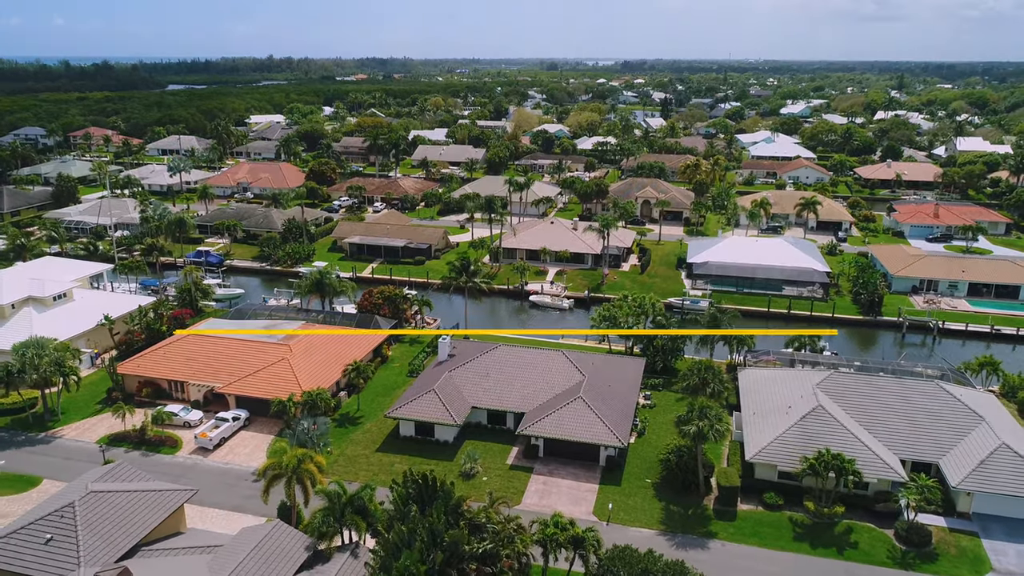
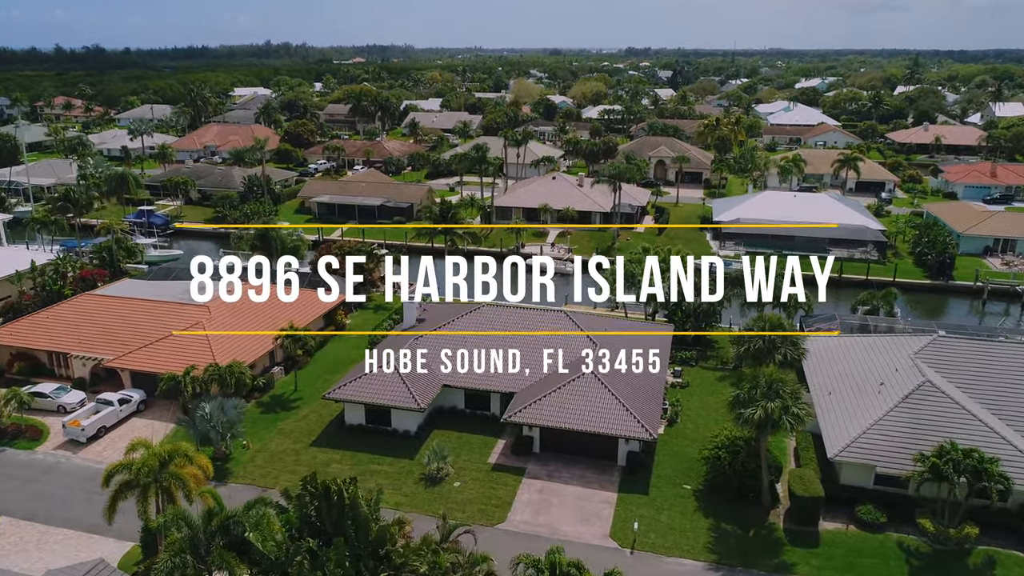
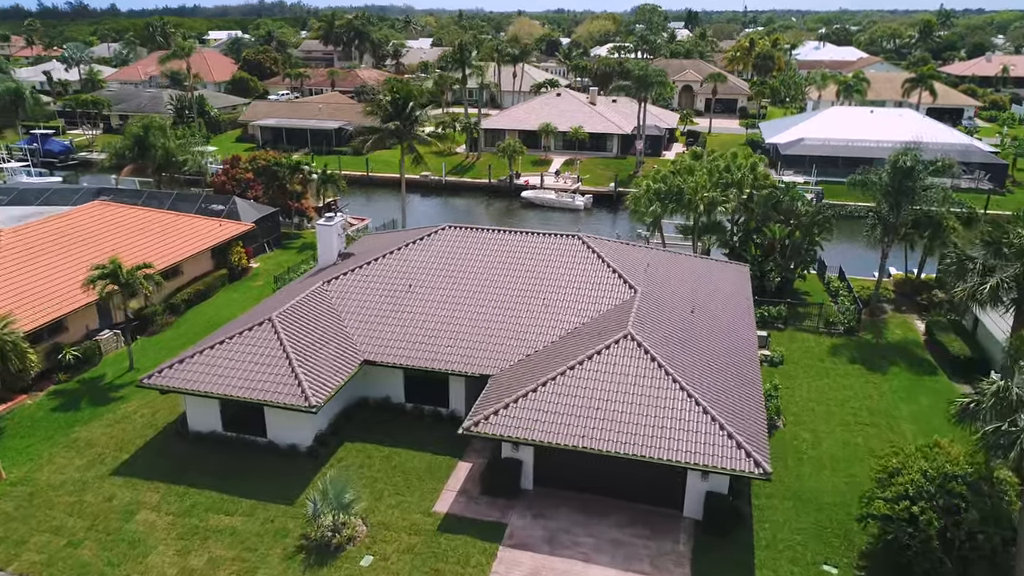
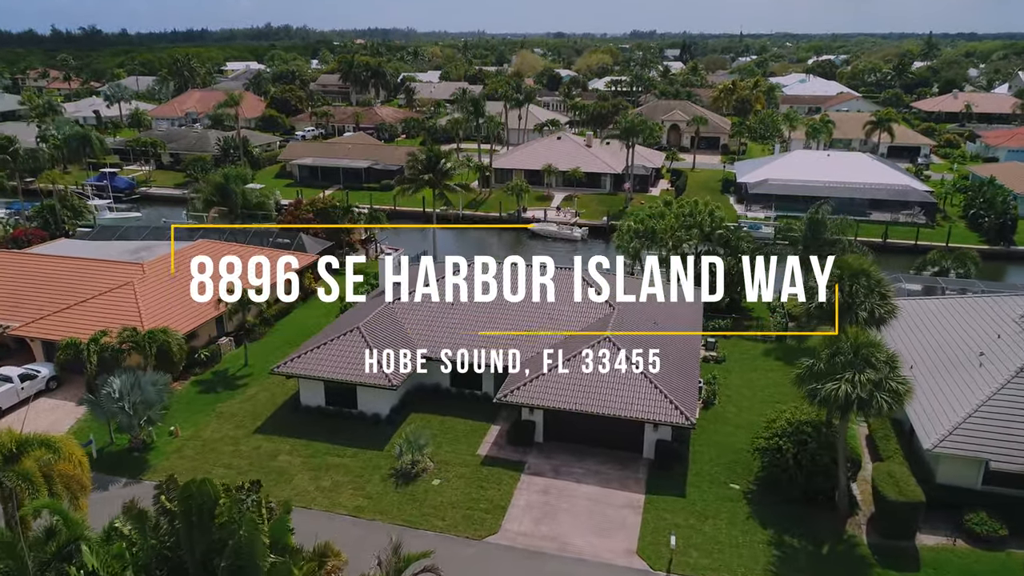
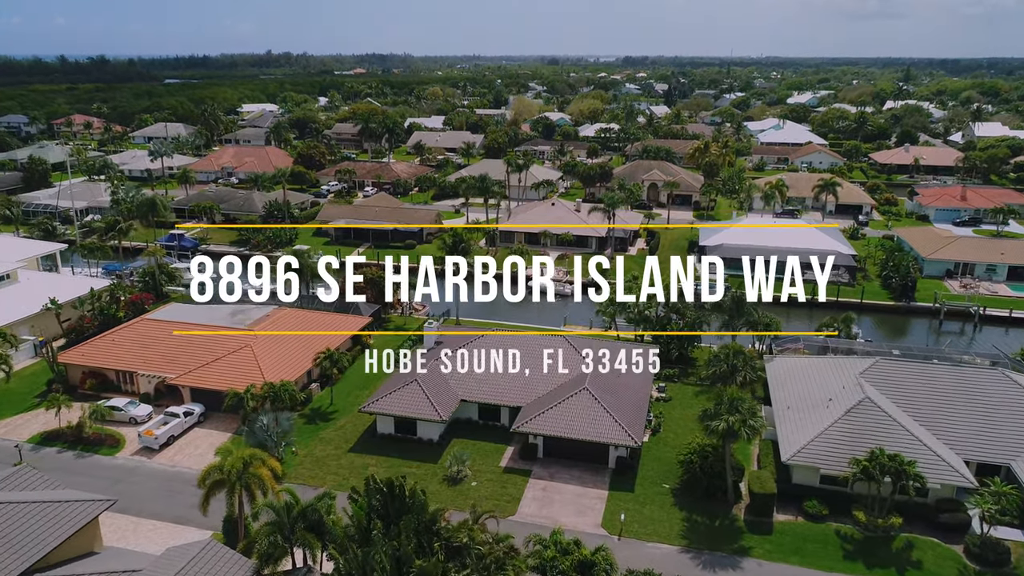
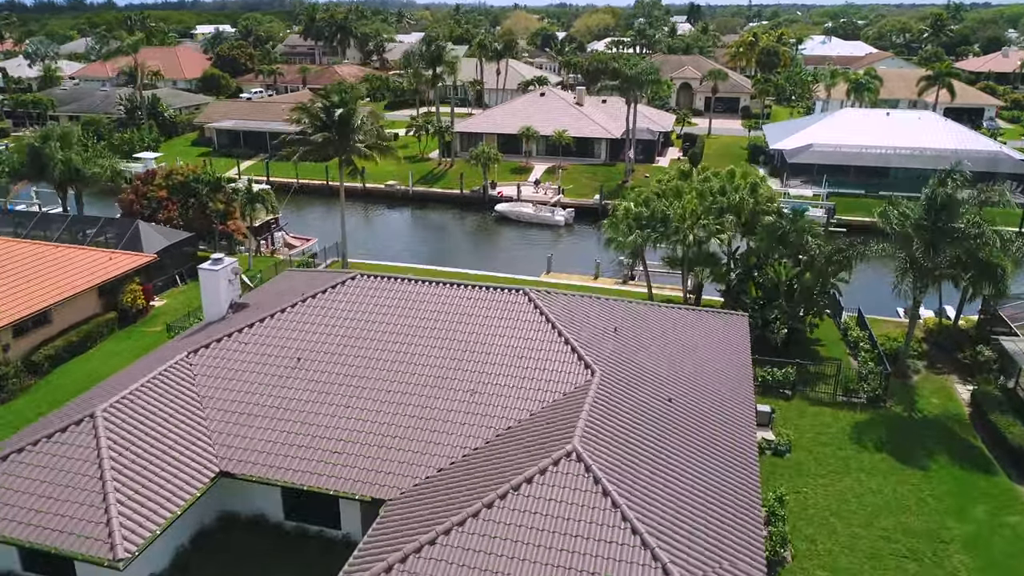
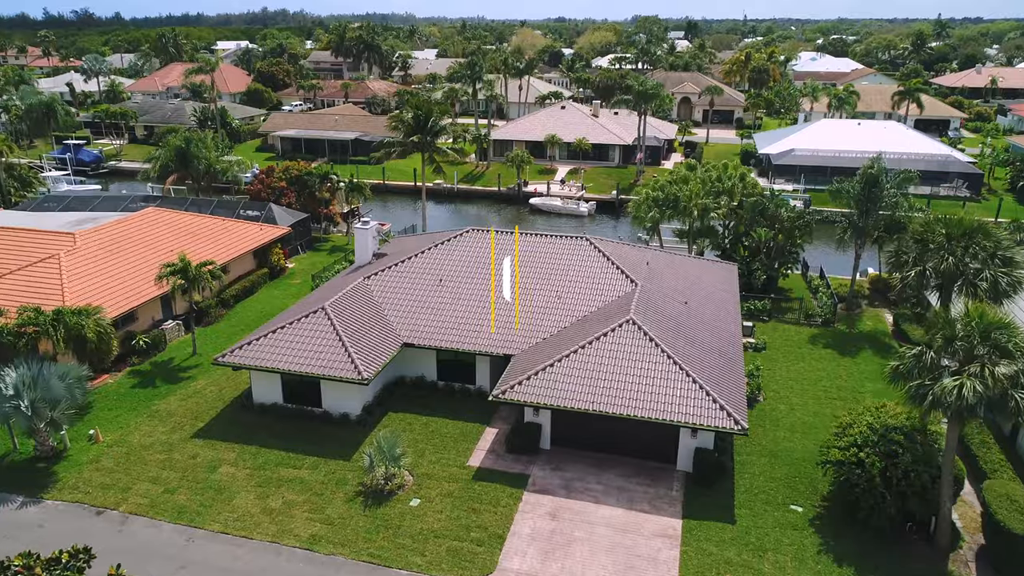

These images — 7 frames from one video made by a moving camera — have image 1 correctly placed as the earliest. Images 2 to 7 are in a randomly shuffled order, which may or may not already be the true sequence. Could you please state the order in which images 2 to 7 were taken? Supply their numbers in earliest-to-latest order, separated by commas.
5, 2, 4, 7, 3, 6
